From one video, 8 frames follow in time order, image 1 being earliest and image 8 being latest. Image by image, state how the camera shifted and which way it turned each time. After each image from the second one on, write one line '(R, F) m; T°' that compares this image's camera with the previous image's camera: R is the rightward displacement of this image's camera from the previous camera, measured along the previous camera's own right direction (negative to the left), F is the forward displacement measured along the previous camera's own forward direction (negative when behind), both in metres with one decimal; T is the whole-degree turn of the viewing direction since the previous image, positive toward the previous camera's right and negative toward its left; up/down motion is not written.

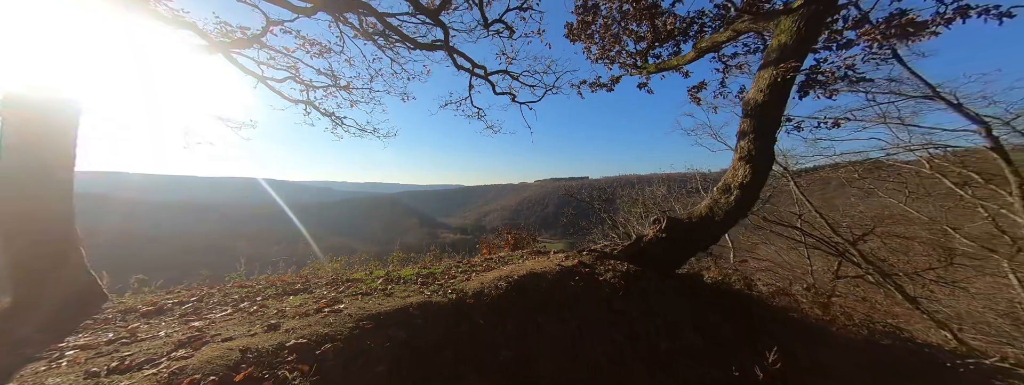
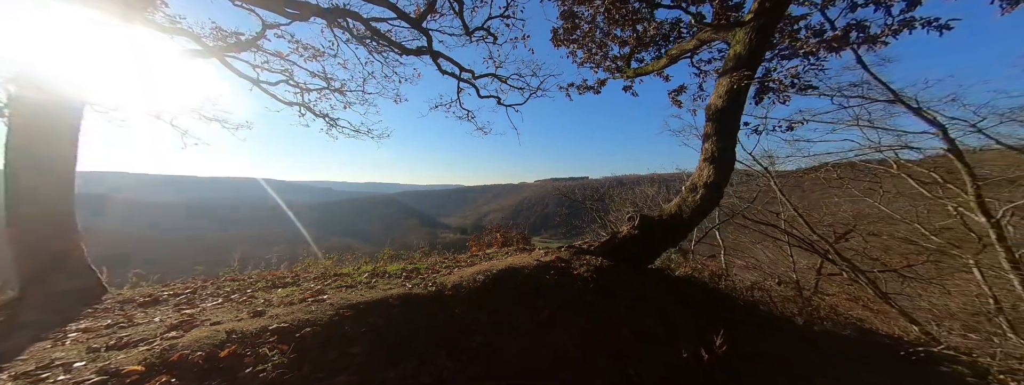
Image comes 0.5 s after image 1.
(+0.3, -0.2) m; 0°
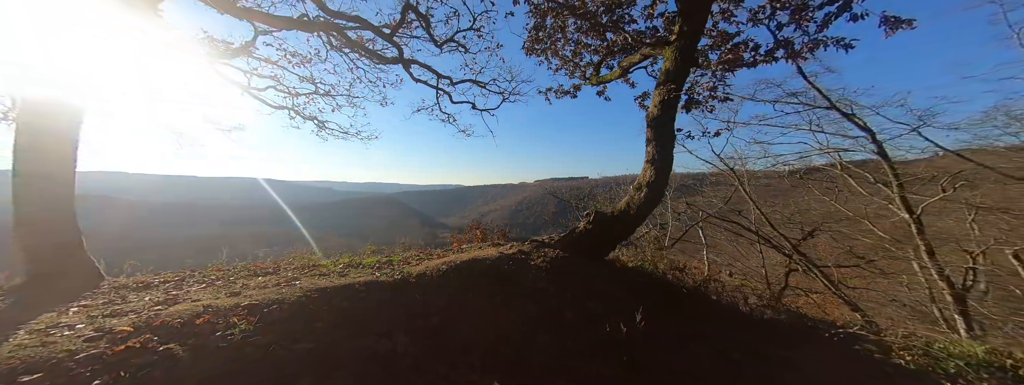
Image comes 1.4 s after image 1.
(+0.5, -0.3) m; 0°
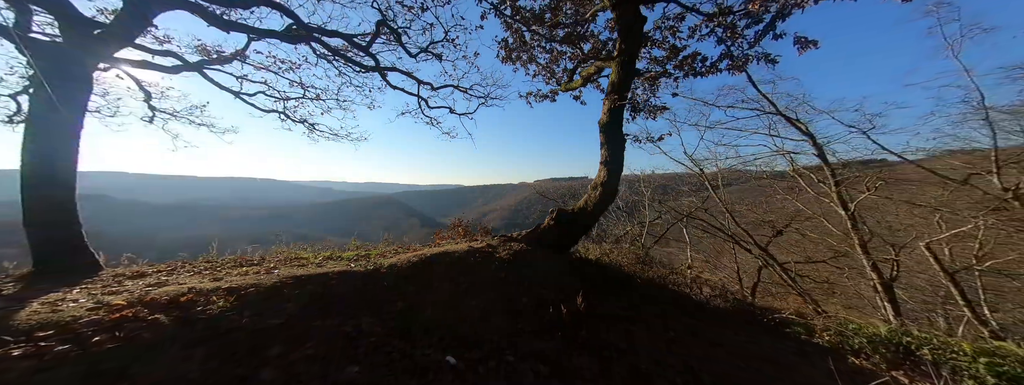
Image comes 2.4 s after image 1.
(+0.5, -0.3) m; 0°
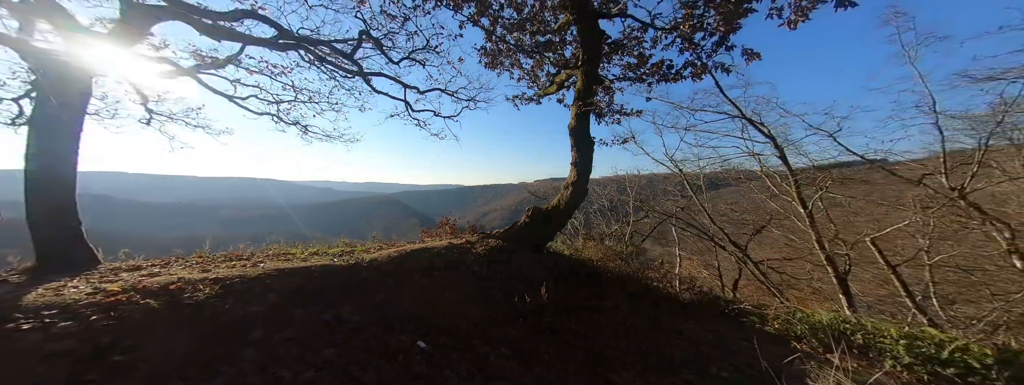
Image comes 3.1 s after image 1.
(+0.4, -0.3) m; 0°
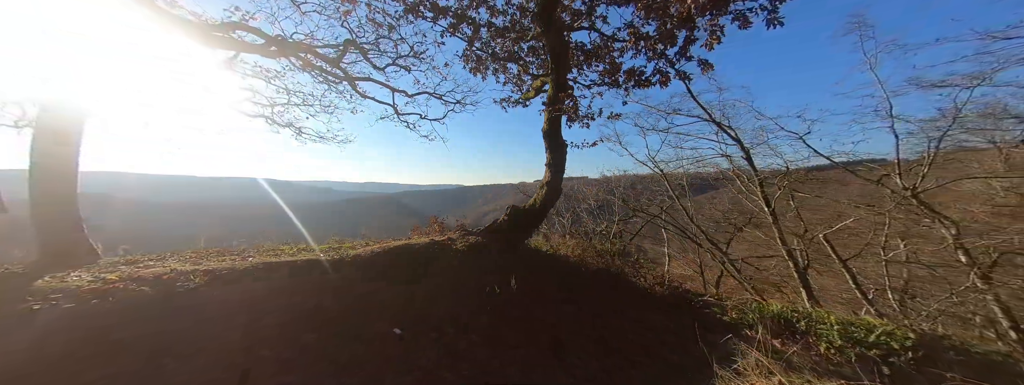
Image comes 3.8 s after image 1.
(+0.4, -0.3) m; 0°
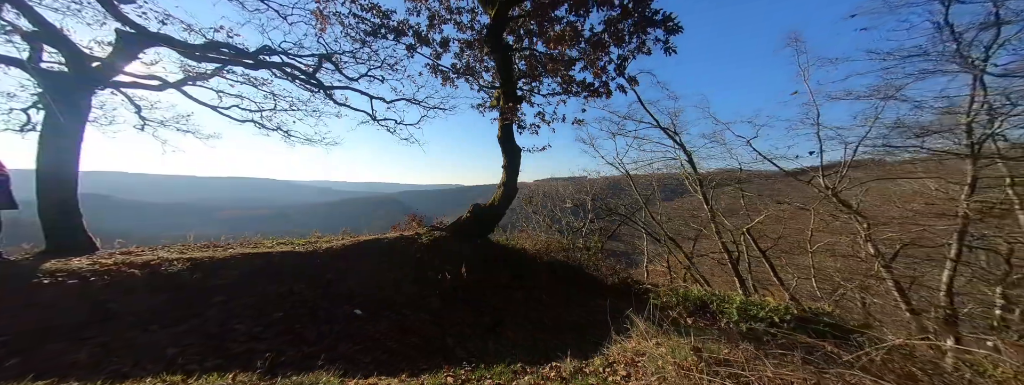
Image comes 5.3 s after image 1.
(+0.8, -0.5) m; 0°
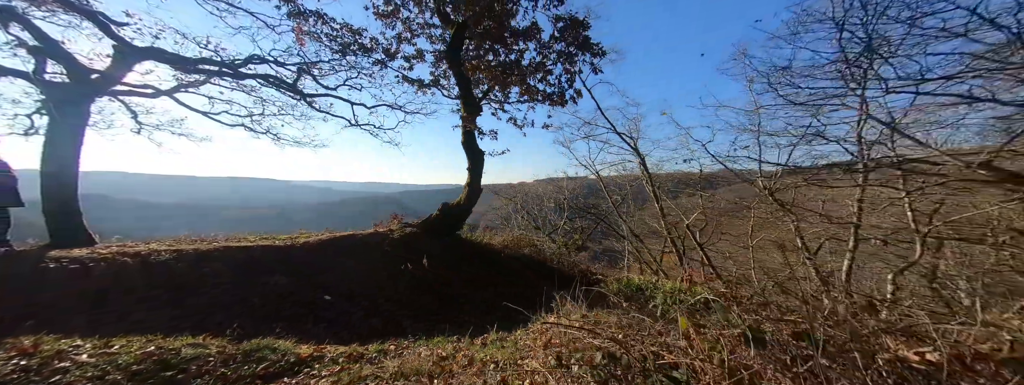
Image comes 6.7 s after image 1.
(+0.7, -0.5) m; 0°
